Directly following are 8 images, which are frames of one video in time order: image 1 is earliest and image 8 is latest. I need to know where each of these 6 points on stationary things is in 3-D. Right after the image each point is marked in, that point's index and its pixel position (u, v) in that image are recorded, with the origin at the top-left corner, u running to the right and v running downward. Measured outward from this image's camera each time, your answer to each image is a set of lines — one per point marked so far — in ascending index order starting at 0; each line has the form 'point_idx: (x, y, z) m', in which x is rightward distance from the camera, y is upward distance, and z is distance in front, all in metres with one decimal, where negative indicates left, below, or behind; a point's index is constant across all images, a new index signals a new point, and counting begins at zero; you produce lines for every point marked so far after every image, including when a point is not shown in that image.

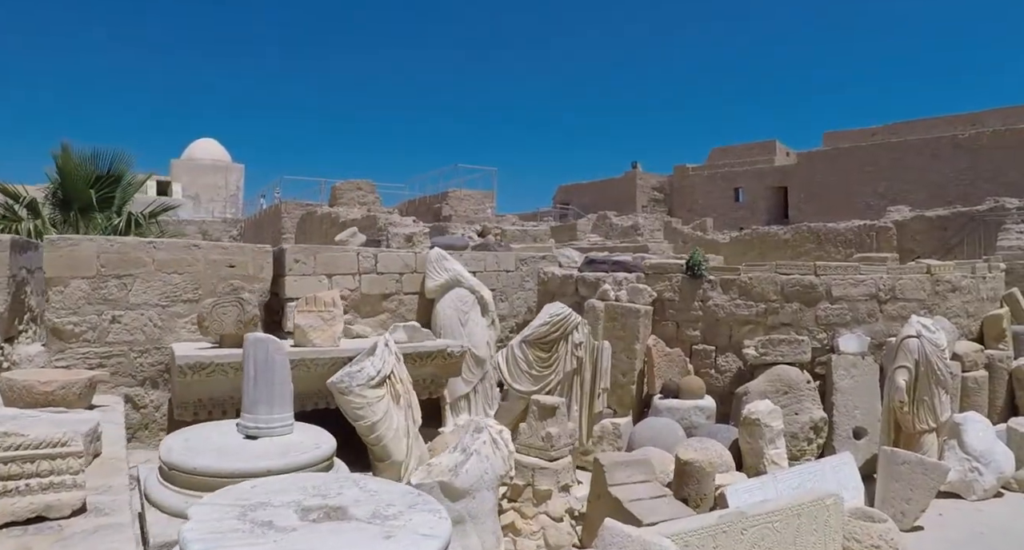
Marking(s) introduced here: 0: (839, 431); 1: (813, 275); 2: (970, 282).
0: (+2.9, -1.4, +6.3) m
1: (+2.9, 0.0, +6.8) m
2: (+4.8, -0.1, +7.4) m
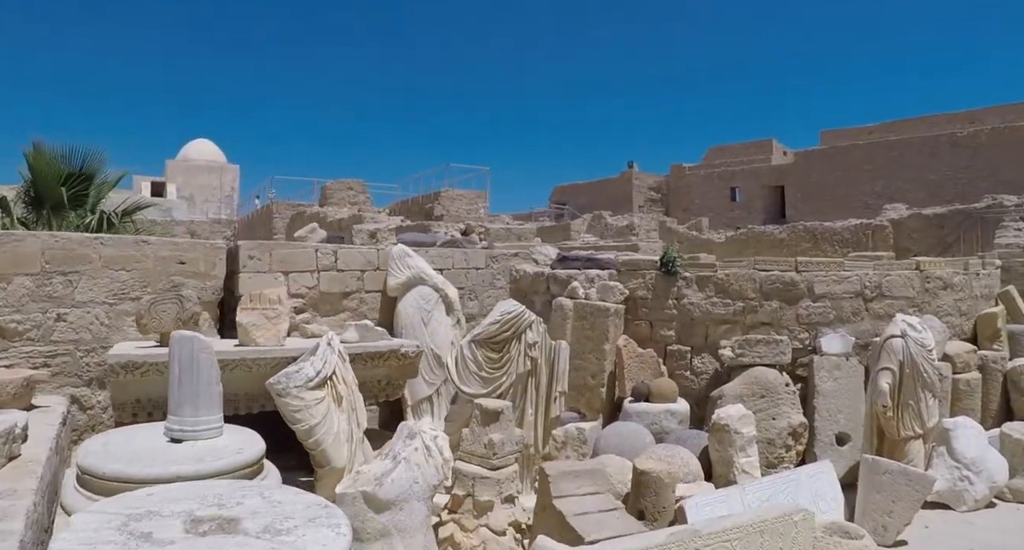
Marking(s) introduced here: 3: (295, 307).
0: (+2.5, -1.3, +5.9) m
1: (+2.5, 0.0, +6.4) m
2: (+4.4, 0.0, +7.0) m
3: (-2.4, -0.3, +7.8) m
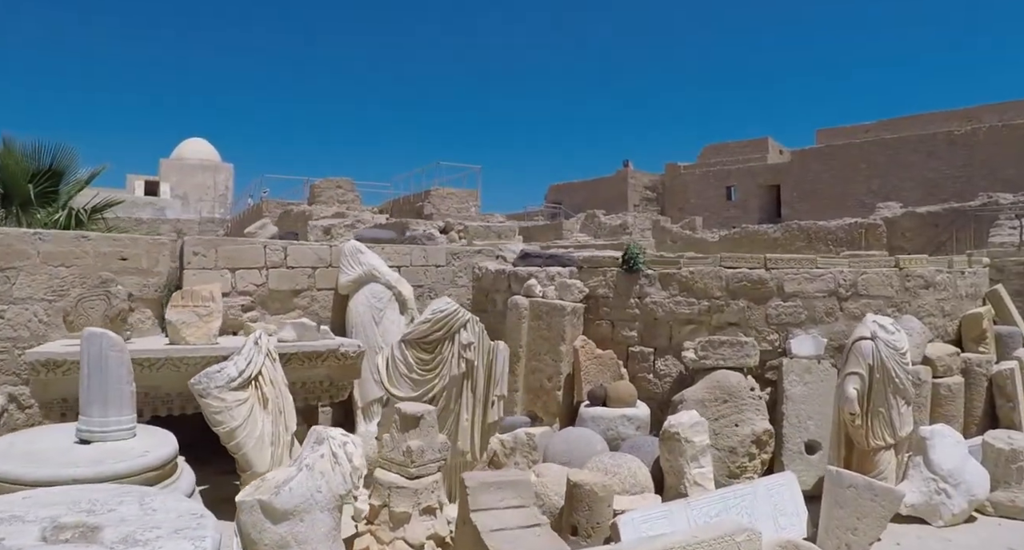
0: (+2.1, -1.3, +5.5) m
1: (+2.1, +0.1, +6.0) m
2: (+4.0, 0.0, +6.6) m
3: (-2.8, -0.3, +7.4) m
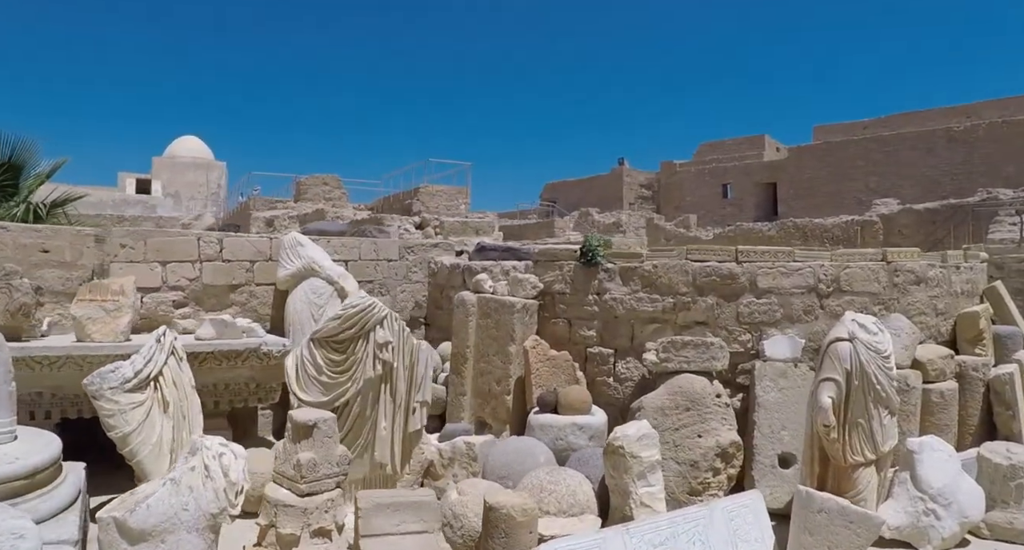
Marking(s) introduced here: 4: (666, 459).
0: (+1.7, -1.3, +4.9) m
1: (+1.7, +0.1, +5.4) m
2: (+3.6, 0.0, +6.0) m
3: (-3.2, -0.2, +6.9) m
4: (+1.0, -1.2, +4.7) m
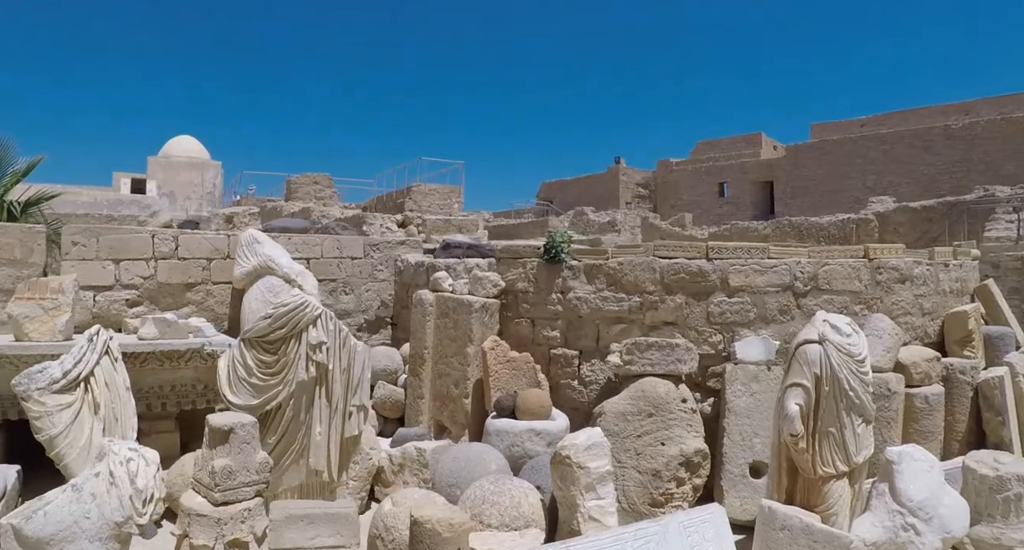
0: (+1.4, -1.2, +4.6) m
1: (+1.4, +0.1, +5.1) m
2: (+3.3, 0.0, +5.7) m
3: (-3.6, -0.2, +6.6) m
4: (+0.7, -1.2, +4.4) m
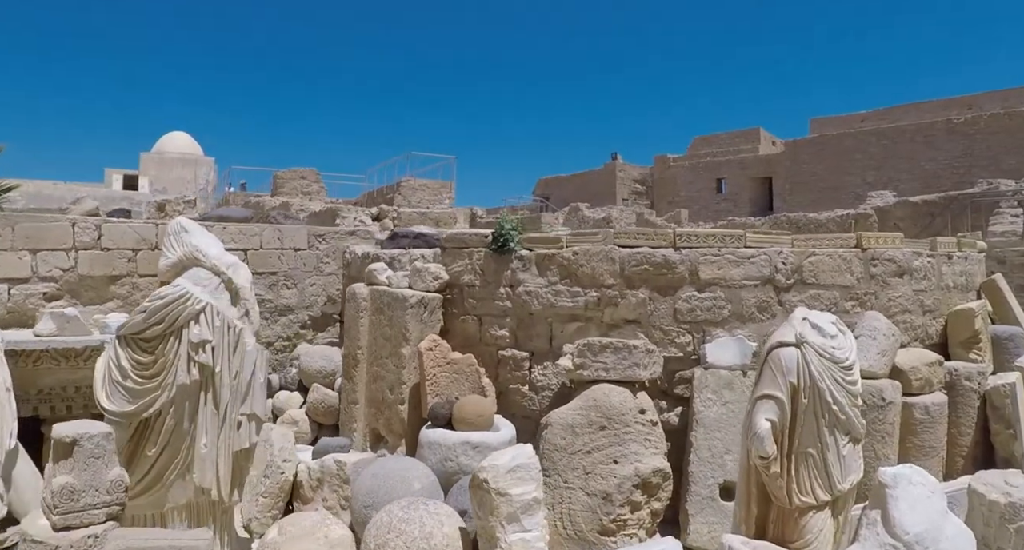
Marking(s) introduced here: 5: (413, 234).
0: (+1.0, -1.2, +4.0) m
1: (+1.0, +0.2, +4.4) m
2: (+2.9, +0.1, +5.0) m
3: (-3.9, -0.2, +5.9) m
4: (+0.3, -1.1, +3.8) m
5: (-0.8, +0.3, +5.7) m
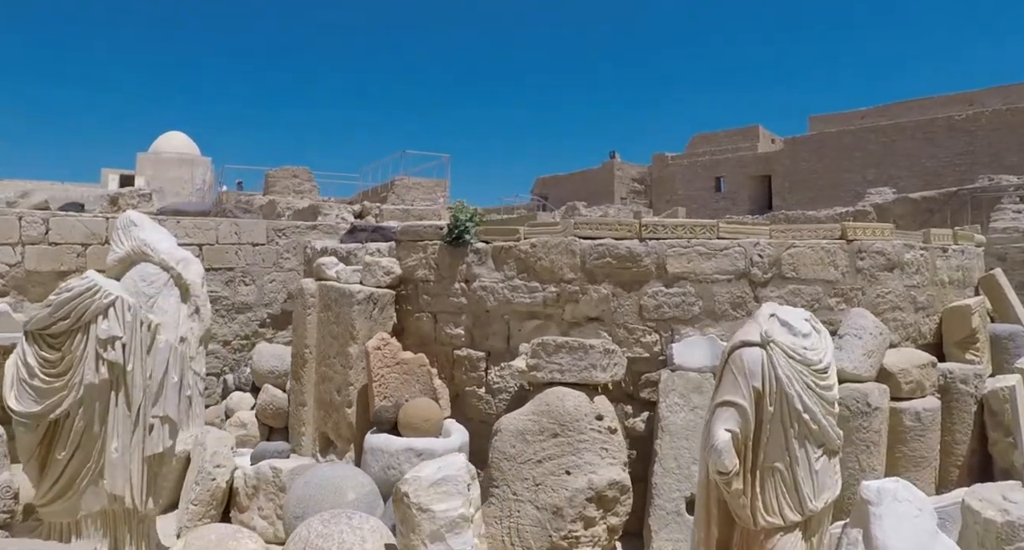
0: (+0.7, -1.1, +3.6) m
1: (+0.7, +0.2, +4.0) m
2: (+2.6, +0.1, +4.6) m
3: (-4.2, -0.1, +5.6) m
4: (0.0, -1.1, +3.4) m
5: (-1.0, +0.4, +5.4) m
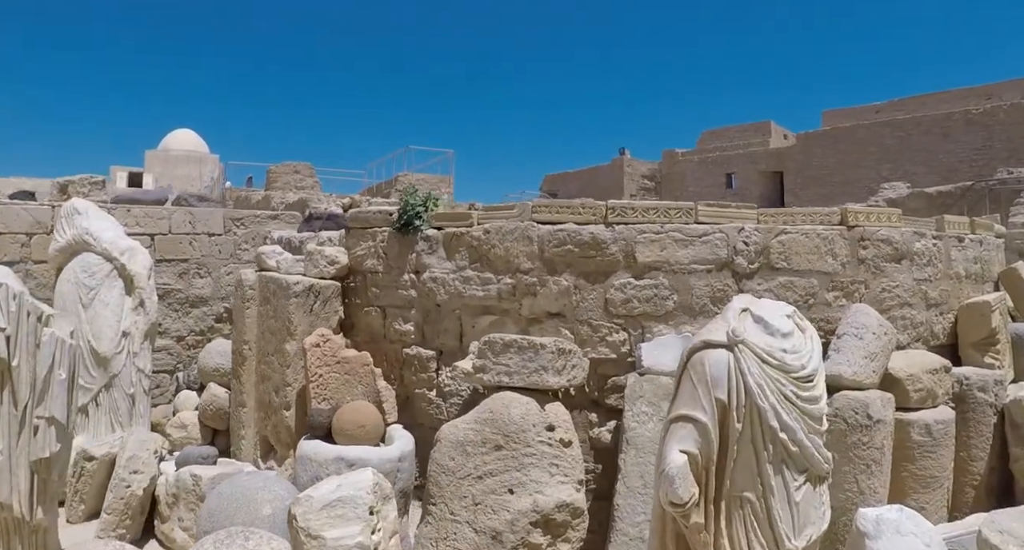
0: (+0.5, -1.1, +3.1) m
1: (+0.5, +0.3, +3.5) m
2: (+2.4, +0.2, +4.1) m
3: (-4.4, -0.1, +5.2) m
4: (-0.2, -1.0, +2.9) m
5: (-1.3, +0.4, +4.9) m
